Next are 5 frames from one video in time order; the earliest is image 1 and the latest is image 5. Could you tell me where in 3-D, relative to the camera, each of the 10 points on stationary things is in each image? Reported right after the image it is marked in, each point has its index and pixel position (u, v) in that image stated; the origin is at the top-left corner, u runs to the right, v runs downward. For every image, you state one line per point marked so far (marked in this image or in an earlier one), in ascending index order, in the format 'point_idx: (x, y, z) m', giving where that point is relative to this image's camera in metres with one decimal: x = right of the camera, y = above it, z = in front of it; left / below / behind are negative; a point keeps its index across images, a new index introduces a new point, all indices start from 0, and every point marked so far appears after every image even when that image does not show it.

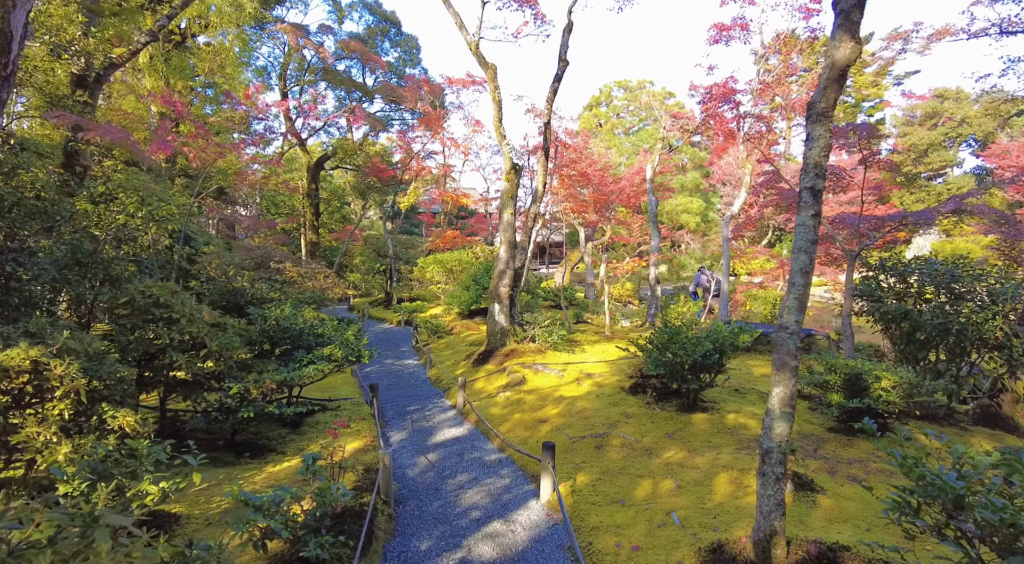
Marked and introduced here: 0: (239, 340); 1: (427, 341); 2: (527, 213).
0: (-2.9, -0.6, +6.0) m
1: (-1.8, -1.3, +12.3) m
2: (+0.3, +1.2, +10.0) m
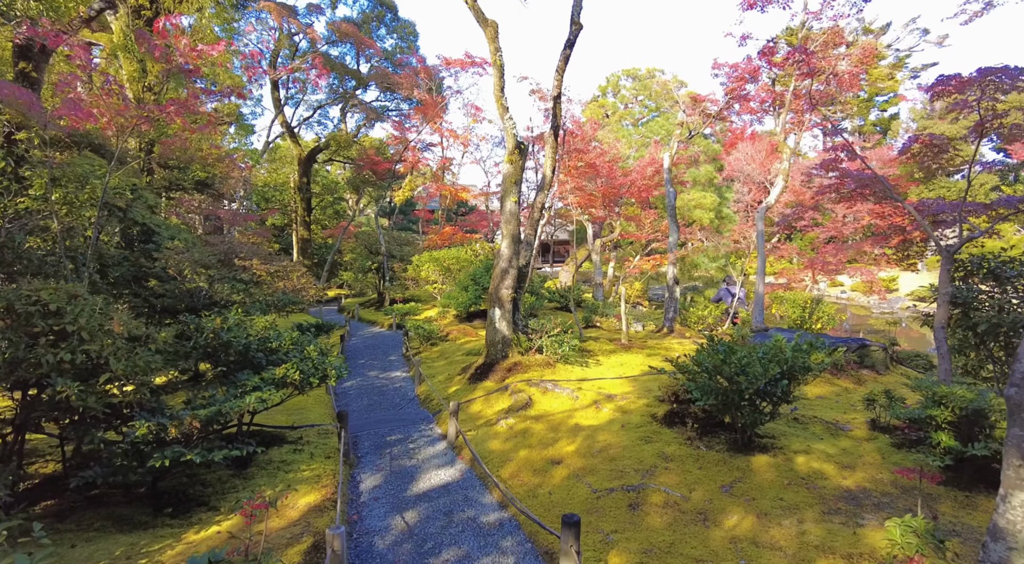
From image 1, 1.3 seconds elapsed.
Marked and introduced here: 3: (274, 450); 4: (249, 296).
0: (-2.8, -0.6, +4.6) m
1: (-1.8, -1.3, +10.9) m
2: (+0.3, +1.2, +8.6) m
3: (-2.3, -1.6, +5.5) m
4: (-4.0, -0.2, +8.8) m
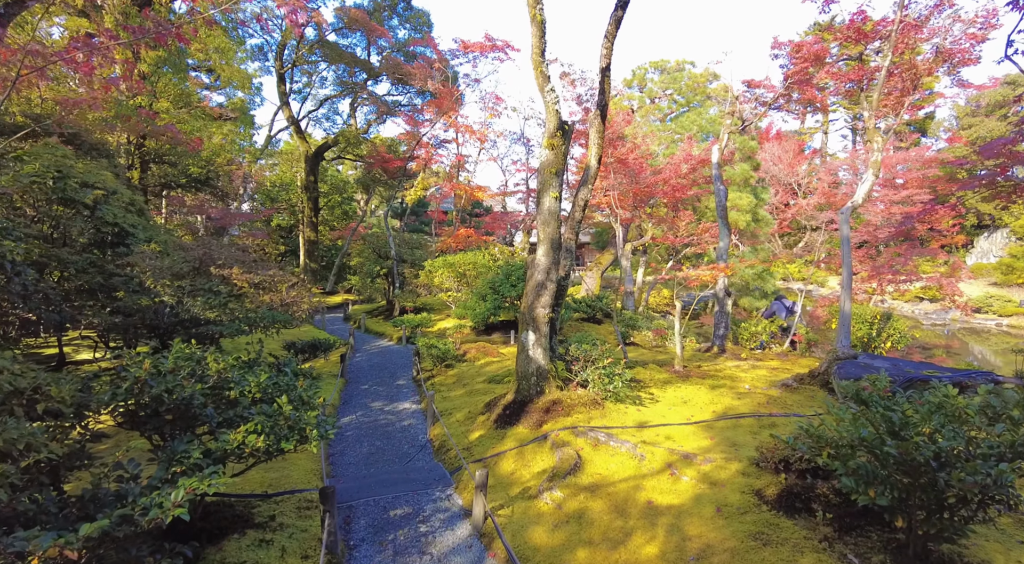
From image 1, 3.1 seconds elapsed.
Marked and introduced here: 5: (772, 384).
0: (-2.5, -0.8, +3.0) m
1: (-1.3, -1.4, +9.3) m
2: (+0.7, +1.0, +6.9) m
3: (-1.9, -1.8, +3.9) m
4: (-3.6, -0.3, +7.2) m
5: (+3.6, -1.4, +8.1) m
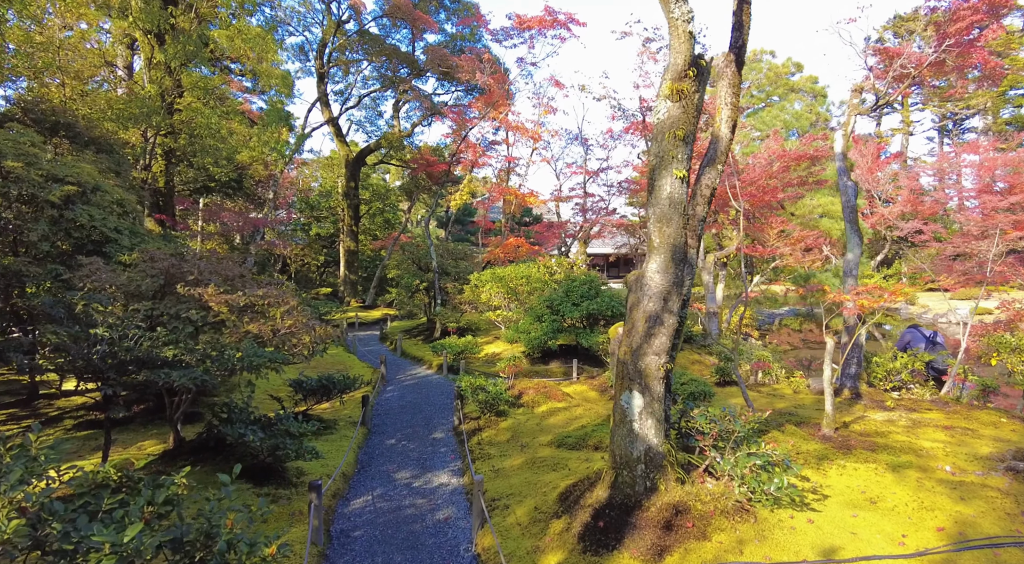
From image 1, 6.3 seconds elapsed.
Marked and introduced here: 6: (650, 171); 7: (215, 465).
0: (-2.1, -0.9, +0.9) m
1: (-0.4, -1.7, +7.0) m
2: (+1.5, +0.8, +4.6) m
3: (-1.4, -1.9, +1.8) m
4: (-2.8, -0.5, +5.2) m
5: (+4.4, -1.7, +5.4) m
6: (+0.9, +0.7, +4.0) m
7: (-2.8, -1.7, +5.5) m
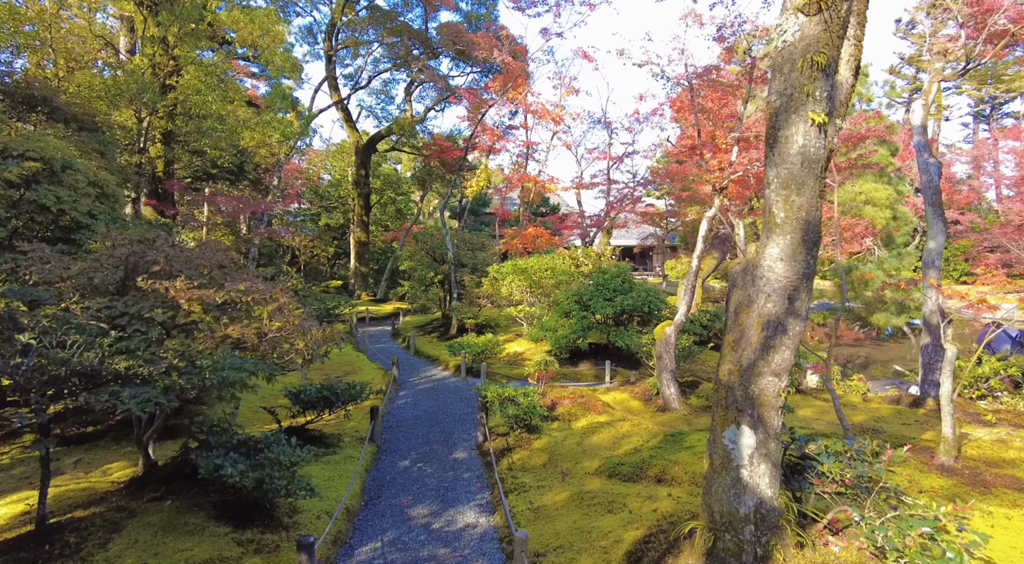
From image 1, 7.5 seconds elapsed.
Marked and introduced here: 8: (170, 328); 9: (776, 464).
0: (-1.8, -0.9, -0.2) m
1: (0.0, -1.6, +5.9) m
2: (+1.8, +0.8, +3.4) m
3: (-1.2, -1.9, +0.7) m
4: (-2.5, -0.5, +4.1) m
5: (+4.7, -1.6, +4.3) m
6: (+1.2, +0.8, +2.8) m
7: (-2.5, -1.7, +4.5) m
8: (-2.5, -0.3, +4.3) m
9: (+1.3, -0.9, +2.9) m
